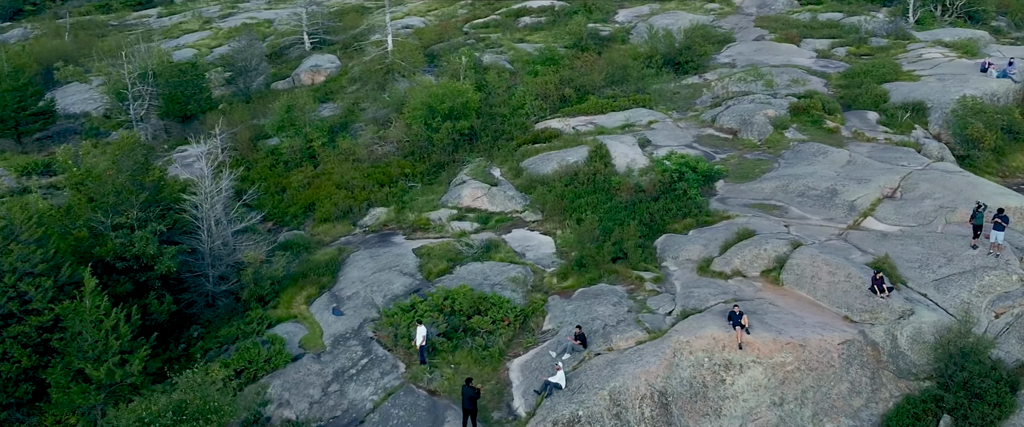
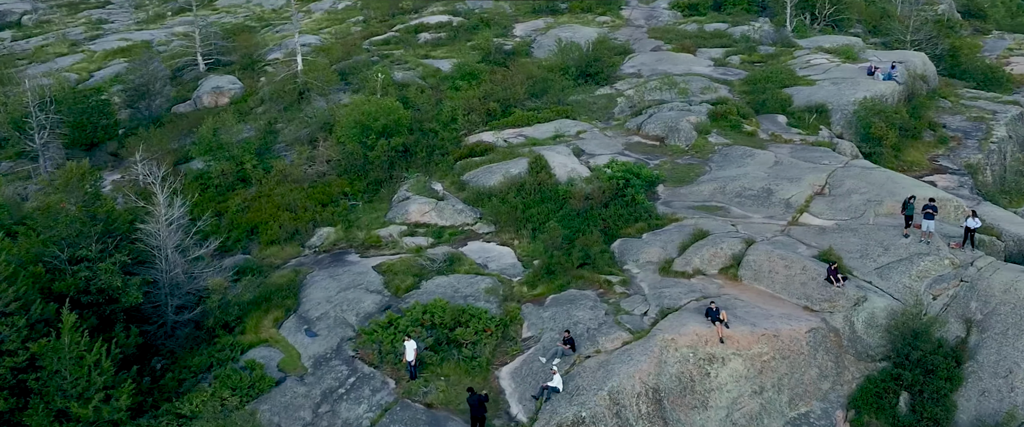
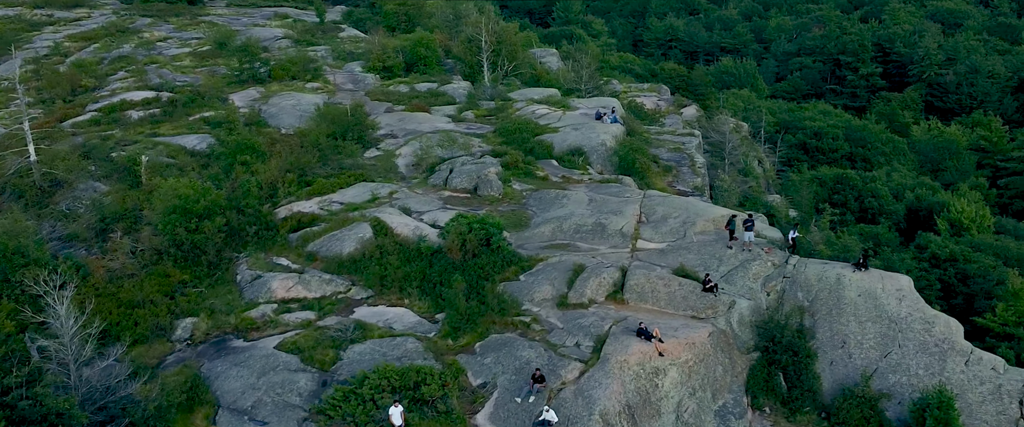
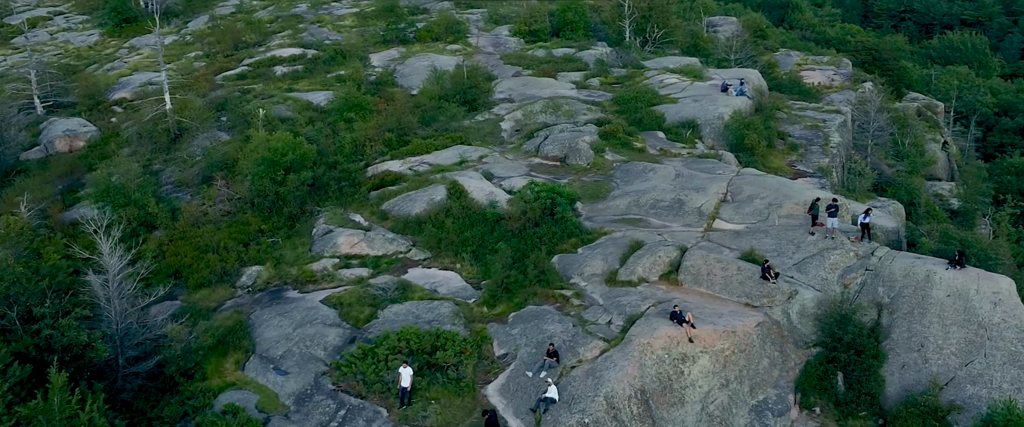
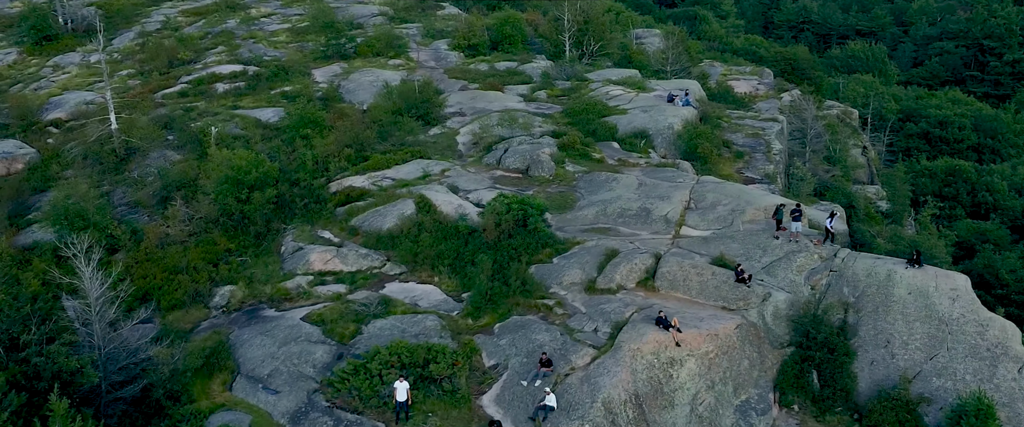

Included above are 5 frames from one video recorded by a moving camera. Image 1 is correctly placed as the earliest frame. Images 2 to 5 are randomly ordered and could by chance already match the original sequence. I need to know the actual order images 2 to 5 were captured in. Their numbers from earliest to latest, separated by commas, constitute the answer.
2, 4, 5, 3
